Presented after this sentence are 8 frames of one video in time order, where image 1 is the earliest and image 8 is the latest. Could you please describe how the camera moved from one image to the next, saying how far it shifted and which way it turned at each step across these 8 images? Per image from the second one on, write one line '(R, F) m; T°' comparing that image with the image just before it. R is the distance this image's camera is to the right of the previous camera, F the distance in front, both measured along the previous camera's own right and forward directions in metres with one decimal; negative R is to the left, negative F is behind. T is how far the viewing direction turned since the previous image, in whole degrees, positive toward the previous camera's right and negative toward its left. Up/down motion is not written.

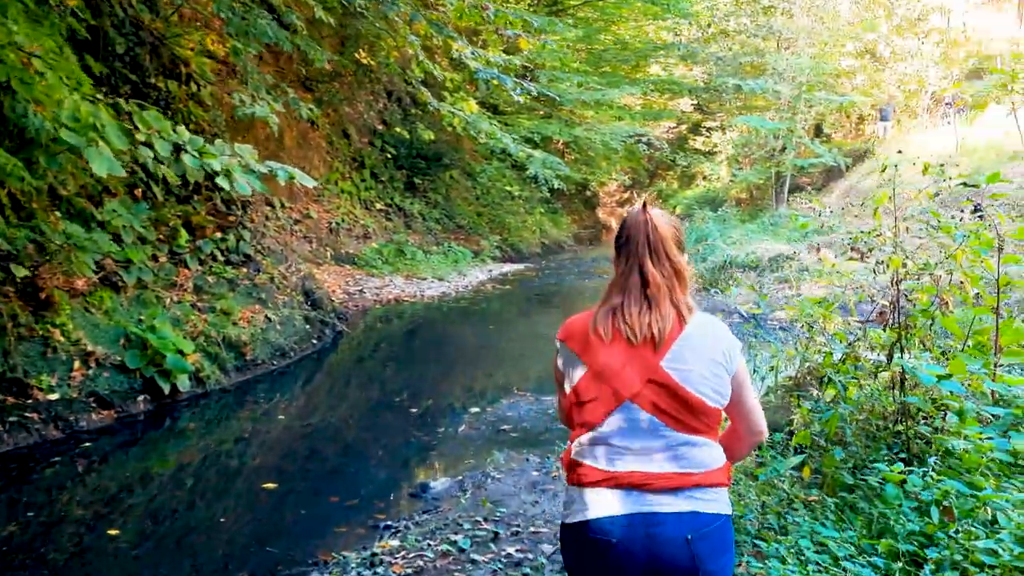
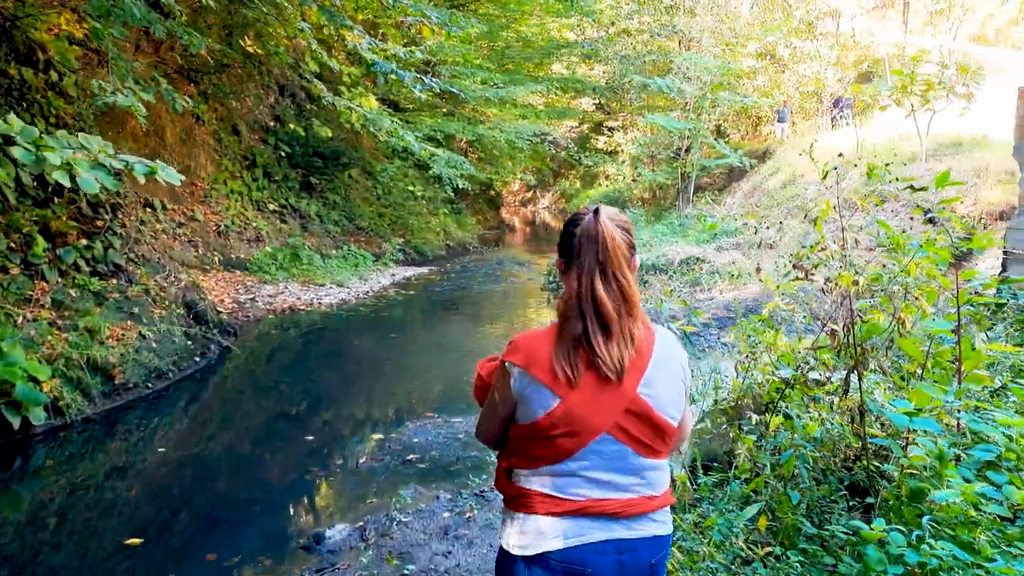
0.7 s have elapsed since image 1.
(0.0, +0.4) m; +8°
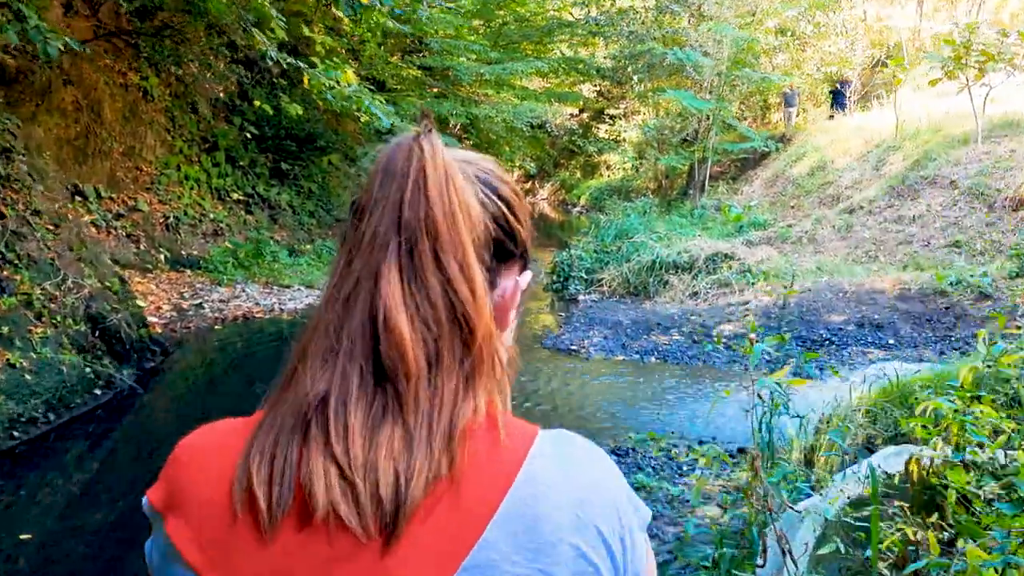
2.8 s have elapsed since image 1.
(0.0, +1.6) m; 0°
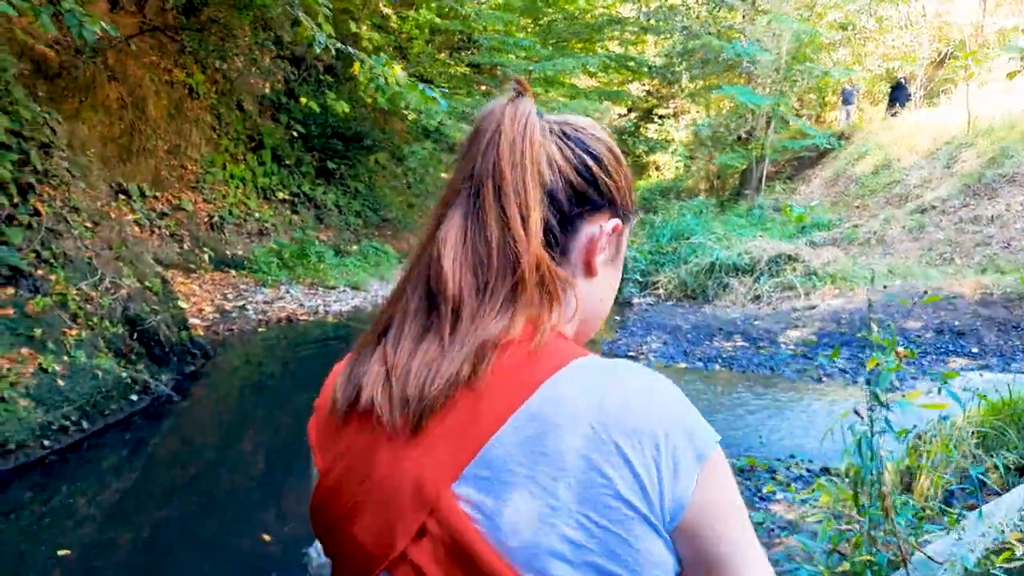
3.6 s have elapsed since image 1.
(-0.1, +0.4) m; -3°
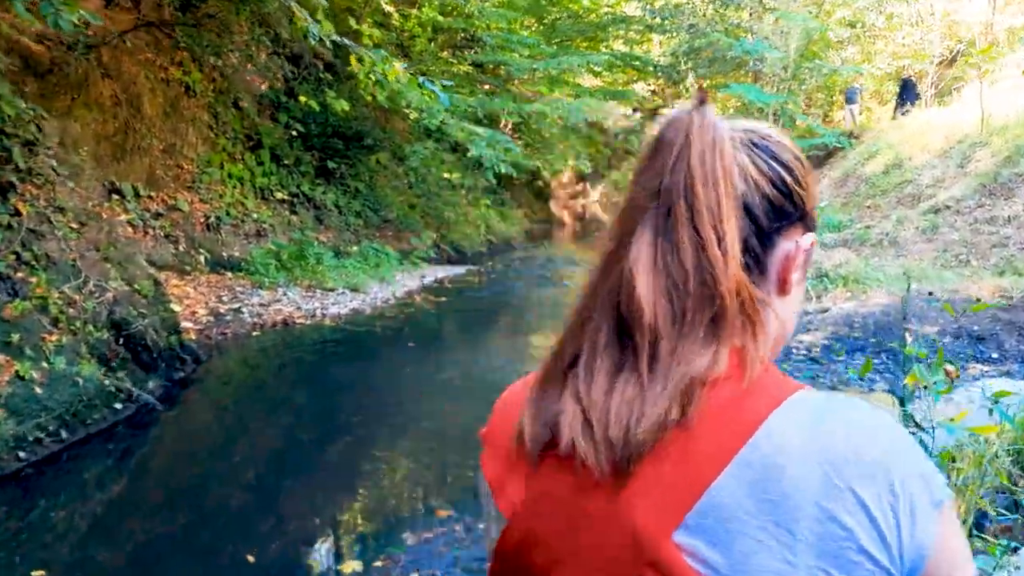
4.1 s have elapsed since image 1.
(0.0, +0.2) m; 0°
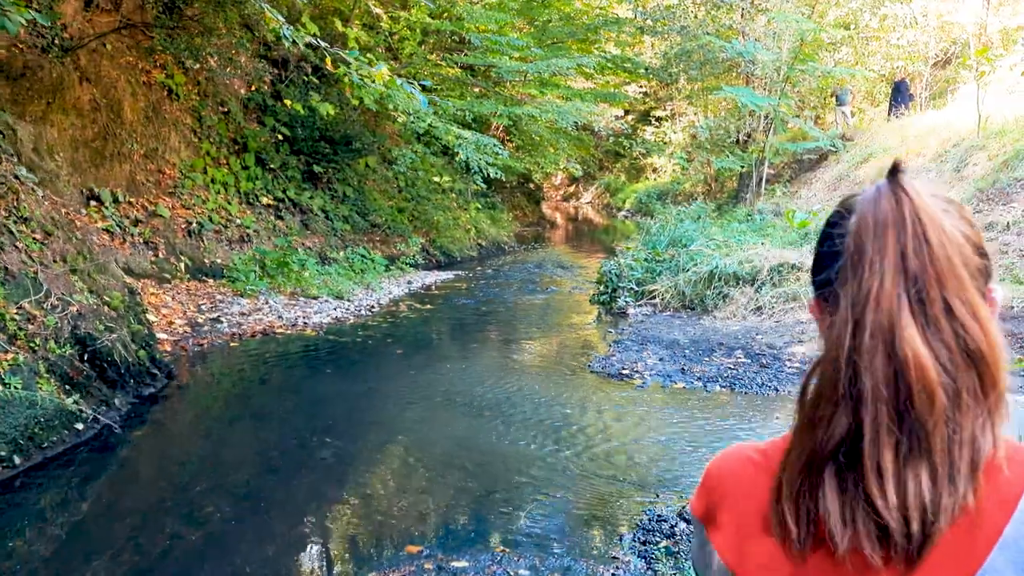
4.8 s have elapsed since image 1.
(+0.1, +0.2) m; 0°
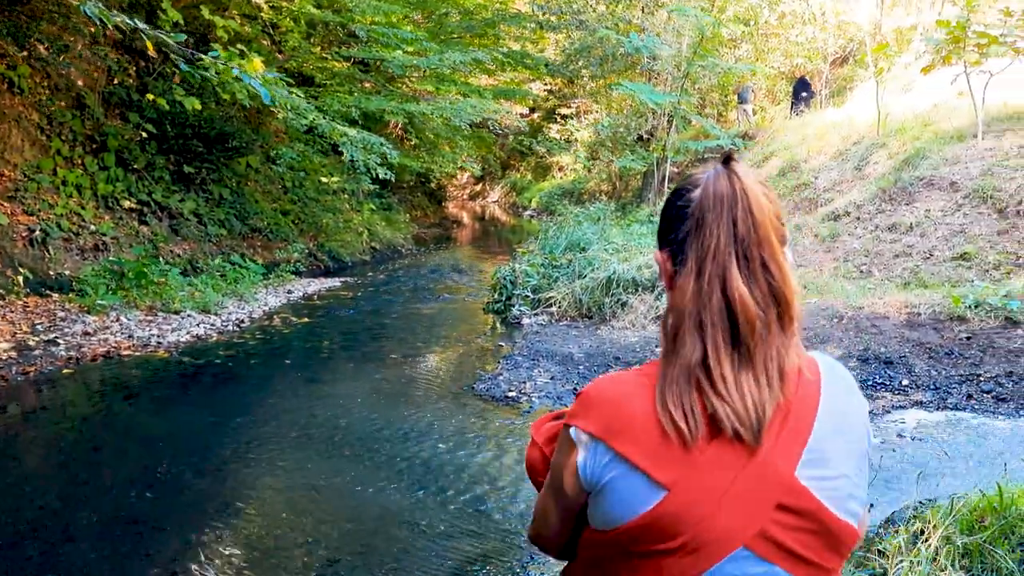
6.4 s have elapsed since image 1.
(+0.4, +0.7) m; +6°
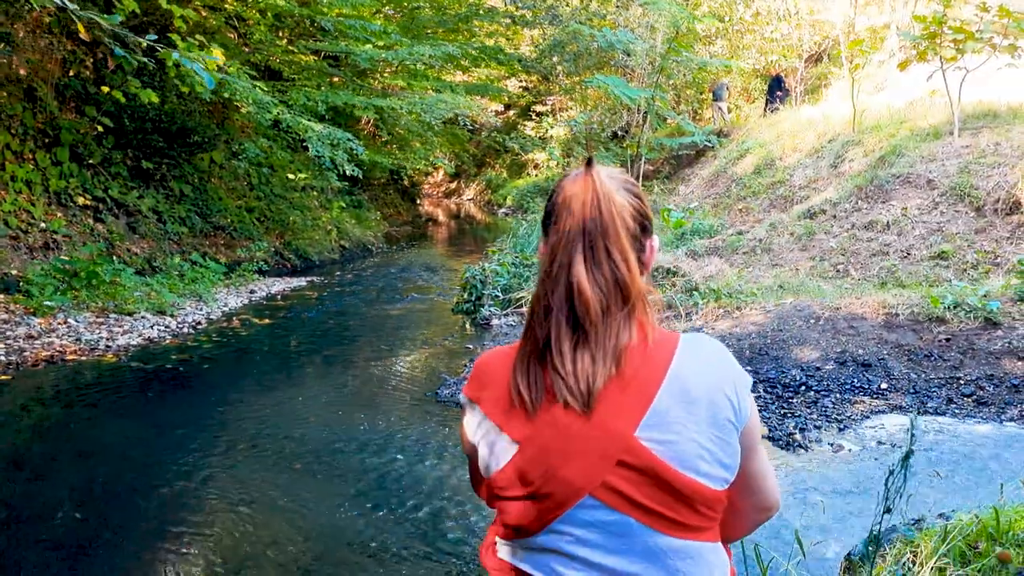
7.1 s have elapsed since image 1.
(+0.1, +0.3) m; +2°
